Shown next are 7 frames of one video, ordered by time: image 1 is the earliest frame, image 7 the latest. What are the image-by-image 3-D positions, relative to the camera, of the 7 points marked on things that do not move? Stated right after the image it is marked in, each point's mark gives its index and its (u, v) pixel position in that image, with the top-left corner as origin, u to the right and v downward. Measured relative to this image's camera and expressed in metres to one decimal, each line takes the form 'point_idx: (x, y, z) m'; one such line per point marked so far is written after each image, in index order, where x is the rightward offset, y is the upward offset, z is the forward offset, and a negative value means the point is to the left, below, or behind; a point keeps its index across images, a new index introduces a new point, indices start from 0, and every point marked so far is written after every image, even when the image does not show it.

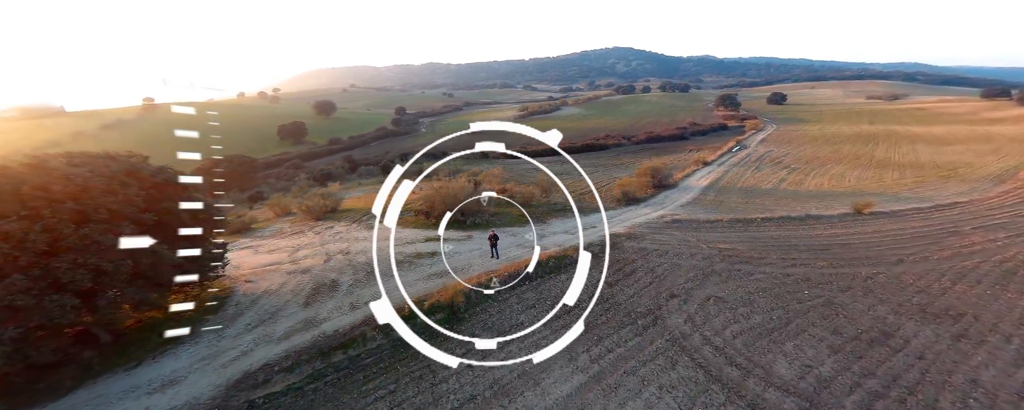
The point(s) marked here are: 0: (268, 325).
0: (-9.0, -4.4, +11.8) m
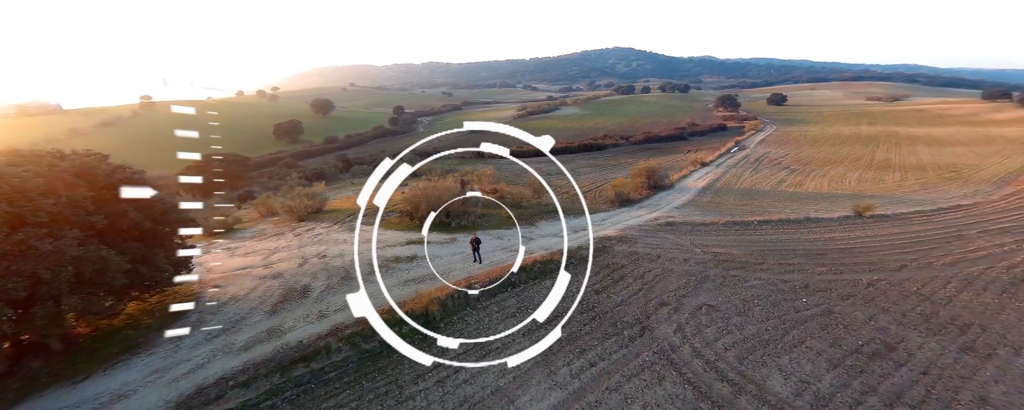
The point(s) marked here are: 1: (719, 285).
0: (-9.8, -4.5, +11.1) m
1: (+10.0, -3.9, +15.1) m
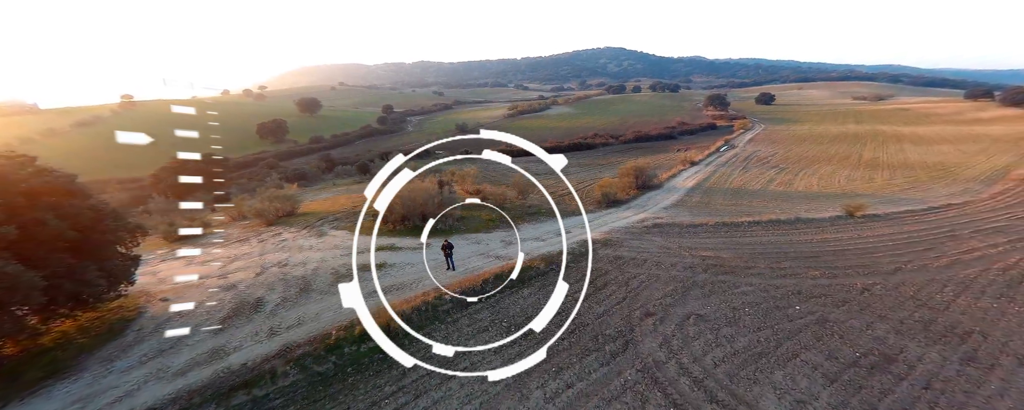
0: (-10.8, -4.7, +9.8) m
1: (+8.9, -4.0, +14.3) m
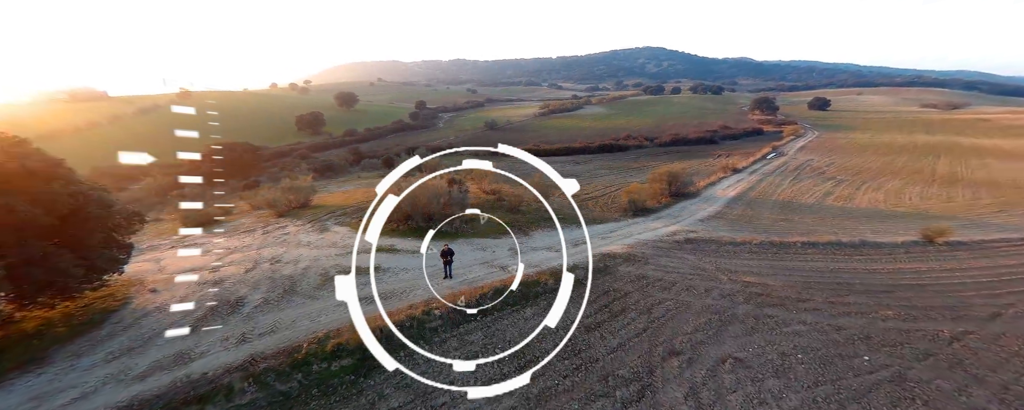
0: (-11.1, -4.4, +9.1) m
1: (+9.0, -4.6, +11.9) m
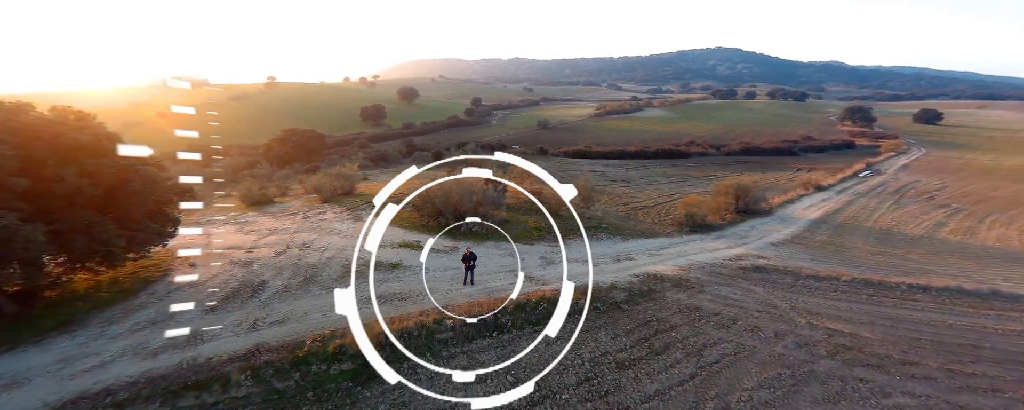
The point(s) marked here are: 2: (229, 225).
0: (-10.6, -3.7, +9.4) m
1: (+9.5, -5.6, +9.1) m
2: (-15.7, -1.1, +17.3) m
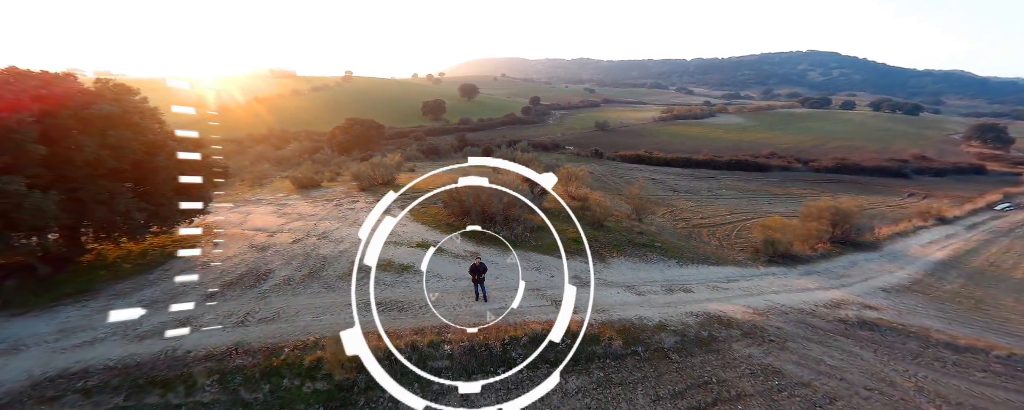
0: (-10.3, -3.0, +9.1) m
1: (+9.3, -6.6, +5.6) m
2: (-13.8, -0.1, +17.8) m
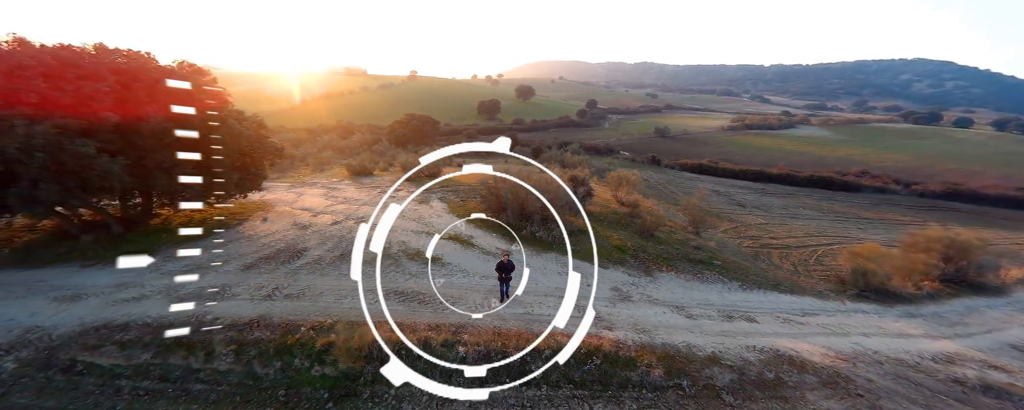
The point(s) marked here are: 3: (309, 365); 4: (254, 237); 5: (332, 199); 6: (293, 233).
0: (-9.6, -2.1, +9.7) m
1: (+9.0, -7.1, +3.3) m
2: (-11.4, +1.0, +18.8) m
3: (-4.5, -3.7, +7.2) m
4: (-9.6, -1.3, +11.8) m
5: (-9.4, +0.3, +16.5) m
6: (-8.5, -1.1, +12.4) m
